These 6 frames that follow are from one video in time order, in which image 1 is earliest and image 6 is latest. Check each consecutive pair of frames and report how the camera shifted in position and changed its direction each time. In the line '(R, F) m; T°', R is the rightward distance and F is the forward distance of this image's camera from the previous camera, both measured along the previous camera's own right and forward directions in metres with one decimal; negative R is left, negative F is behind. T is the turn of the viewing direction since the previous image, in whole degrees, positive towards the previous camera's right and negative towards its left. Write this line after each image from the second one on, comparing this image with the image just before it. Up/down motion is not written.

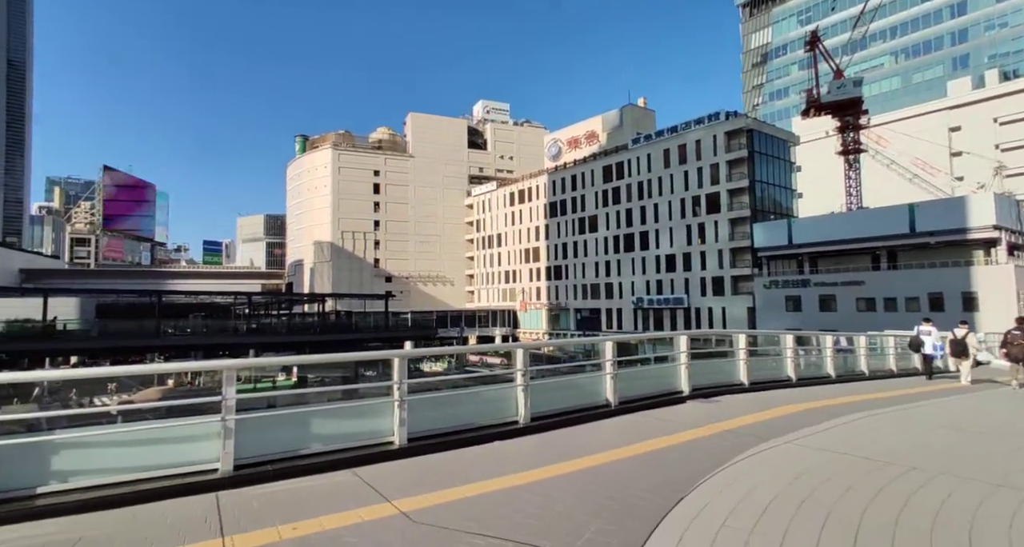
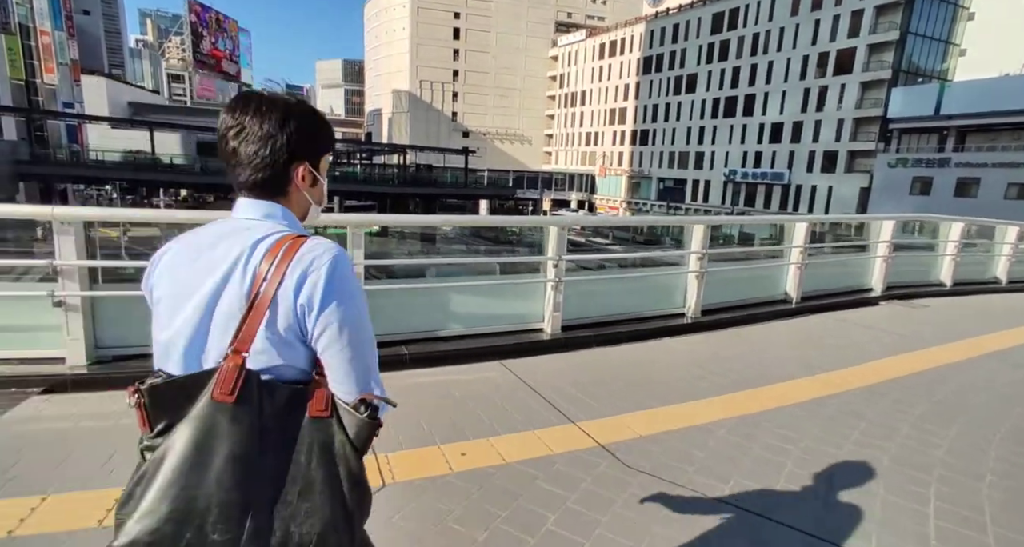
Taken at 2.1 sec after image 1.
(-1.0, +1.3) m; -7°
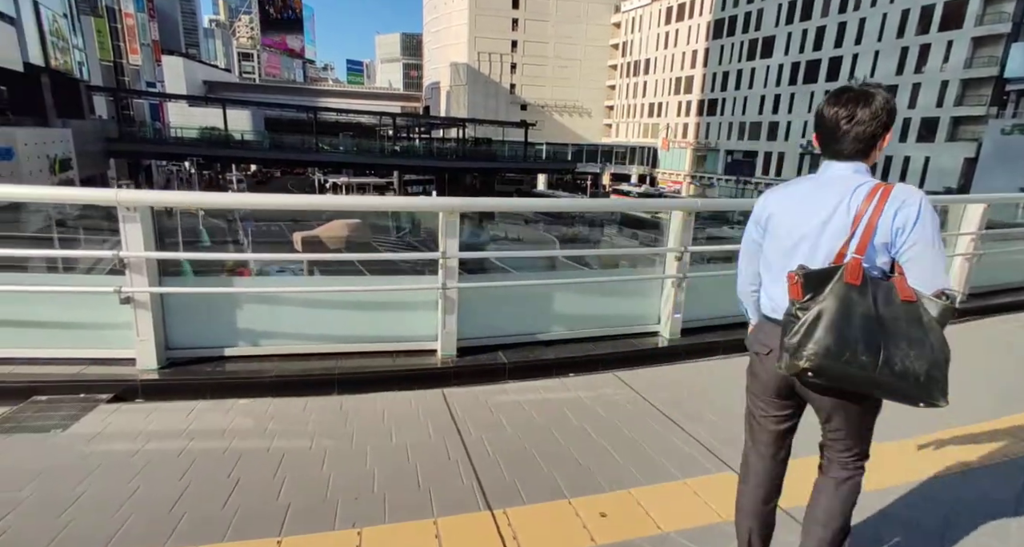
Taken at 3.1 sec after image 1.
(-0.4, +0.6) m; -6°
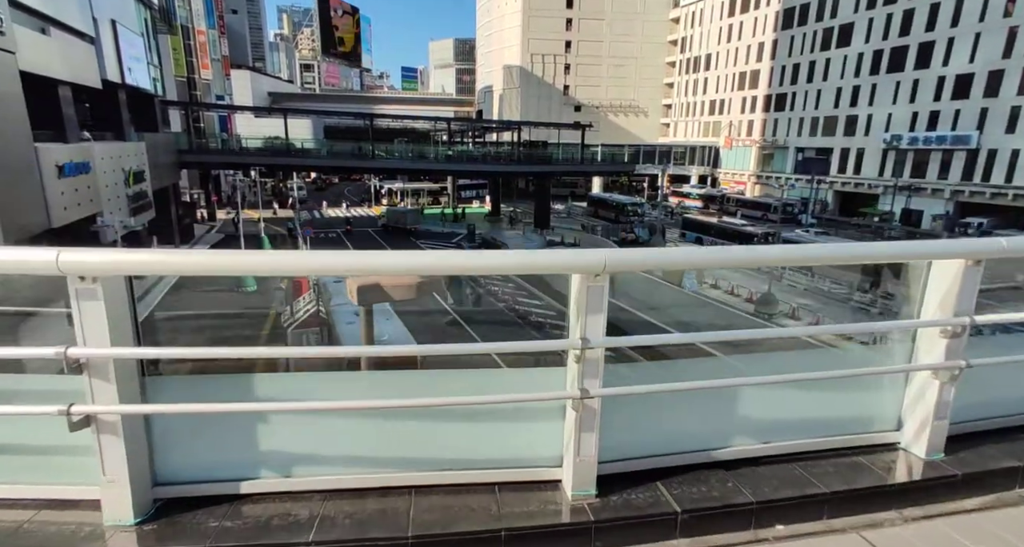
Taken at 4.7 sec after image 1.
(-0.5, +1.3) m; -5°
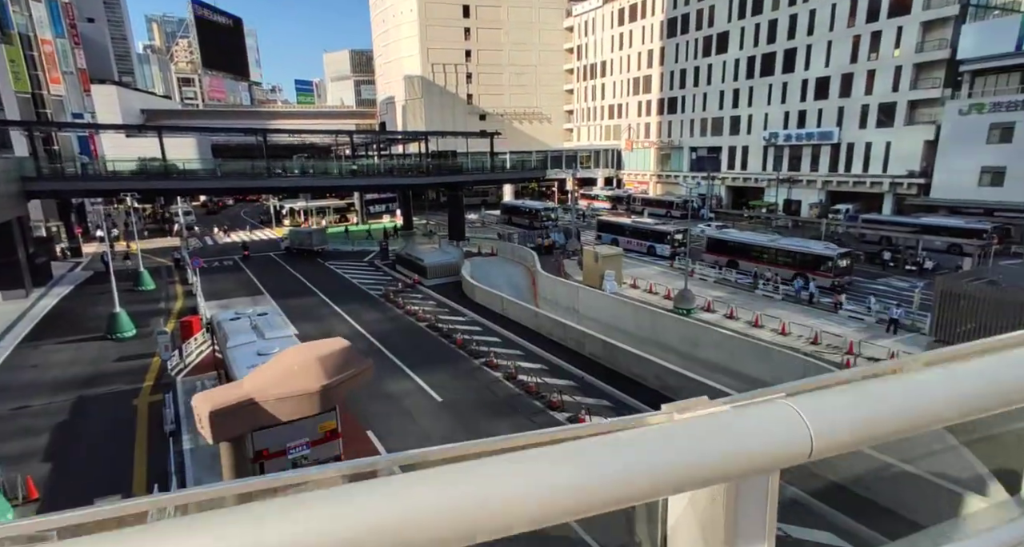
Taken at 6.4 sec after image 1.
(-0.1, +1.6) m; +9°
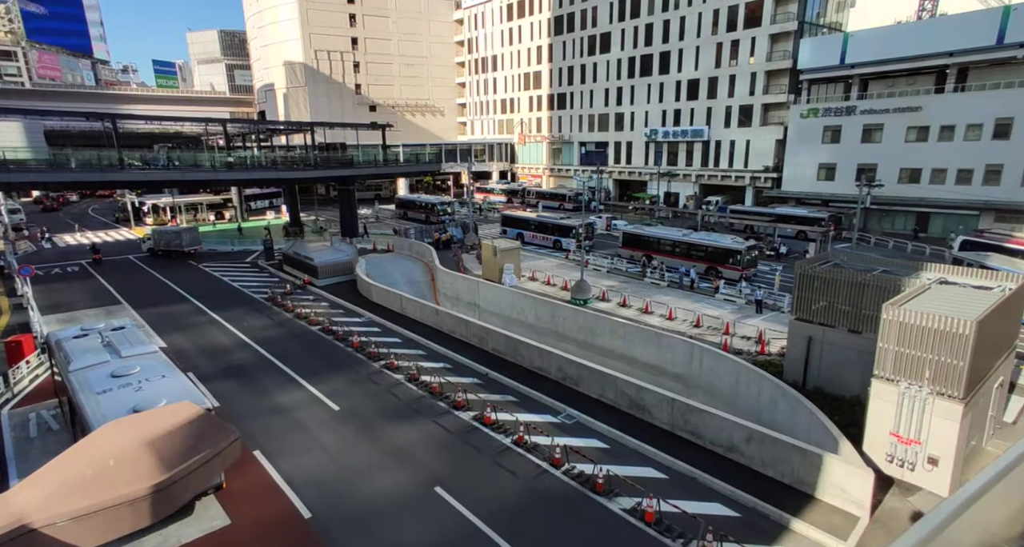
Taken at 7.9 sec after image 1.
(-0.1, +1.4) m; +11°
